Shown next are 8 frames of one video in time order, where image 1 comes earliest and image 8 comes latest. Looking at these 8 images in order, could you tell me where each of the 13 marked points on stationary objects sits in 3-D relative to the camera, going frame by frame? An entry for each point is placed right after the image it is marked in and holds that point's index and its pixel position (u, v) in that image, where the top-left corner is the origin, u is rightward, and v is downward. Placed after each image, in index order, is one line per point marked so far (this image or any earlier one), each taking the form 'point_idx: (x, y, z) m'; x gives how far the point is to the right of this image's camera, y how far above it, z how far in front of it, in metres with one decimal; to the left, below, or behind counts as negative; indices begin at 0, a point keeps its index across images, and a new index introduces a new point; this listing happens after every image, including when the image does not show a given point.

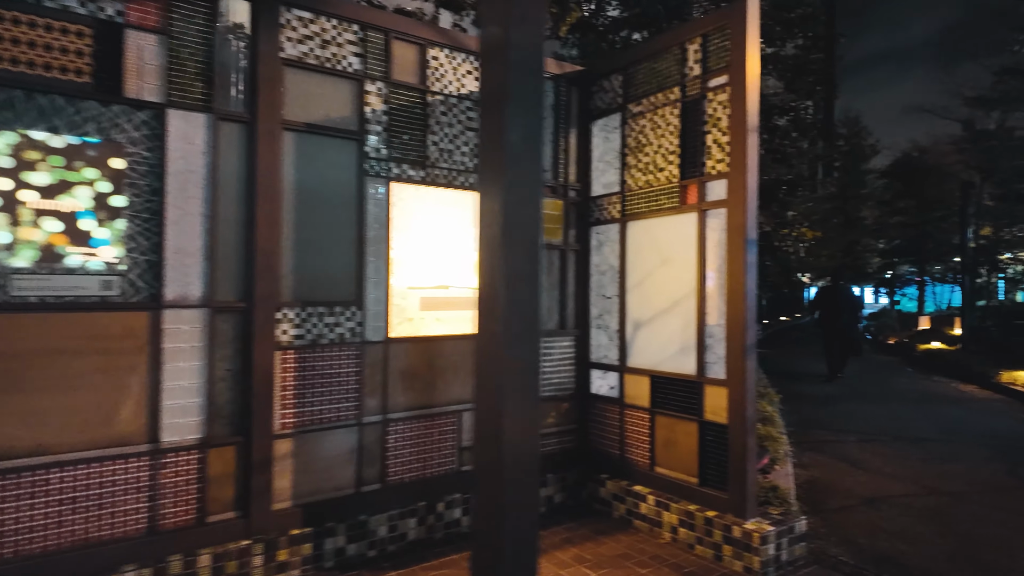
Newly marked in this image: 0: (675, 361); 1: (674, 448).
0: (+1.4, -0.6, +5.1) m
1: (+1.4, -1.4, +5.1) m
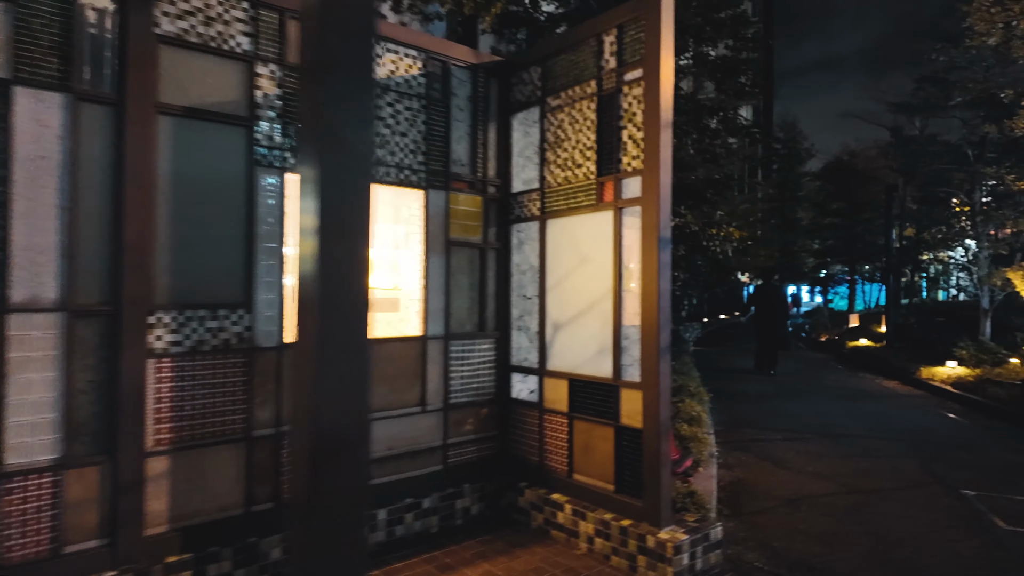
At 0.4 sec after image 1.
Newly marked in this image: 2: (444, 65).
0: (+0.7, -0.6, +4.9) m
1: (+0.6, -1.4, +4.9) m
2: (-0.6, +2.0, +5.4) m
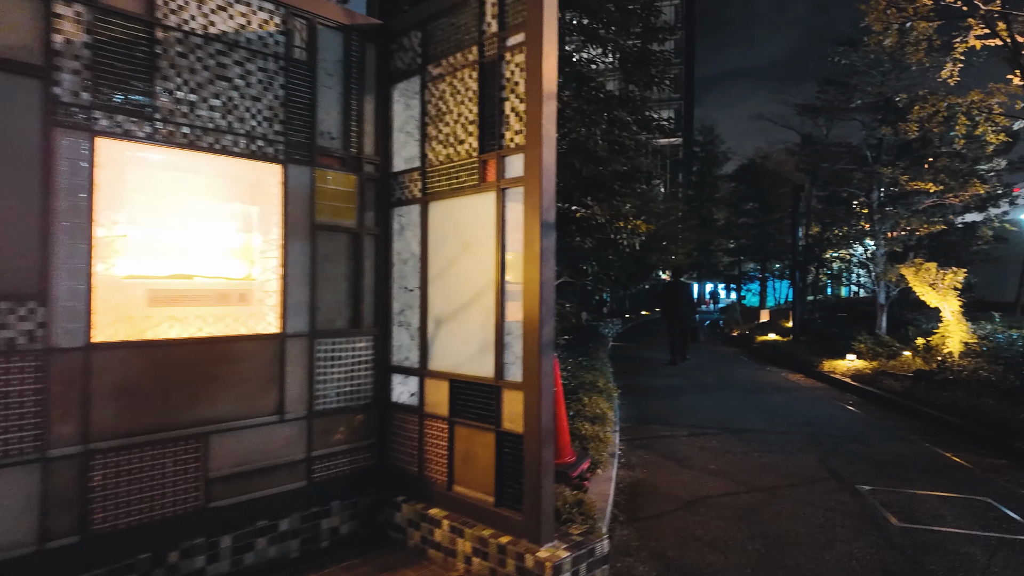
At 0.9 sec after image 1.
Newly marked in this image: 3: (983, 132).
0: (-0.3, -0.6, +4.4) m
1: (-0.3, -1.3, +4.4) m
2: (-1.6, +2.1, +4.7) m
3: (+8.0, +2.6, +10.1) m
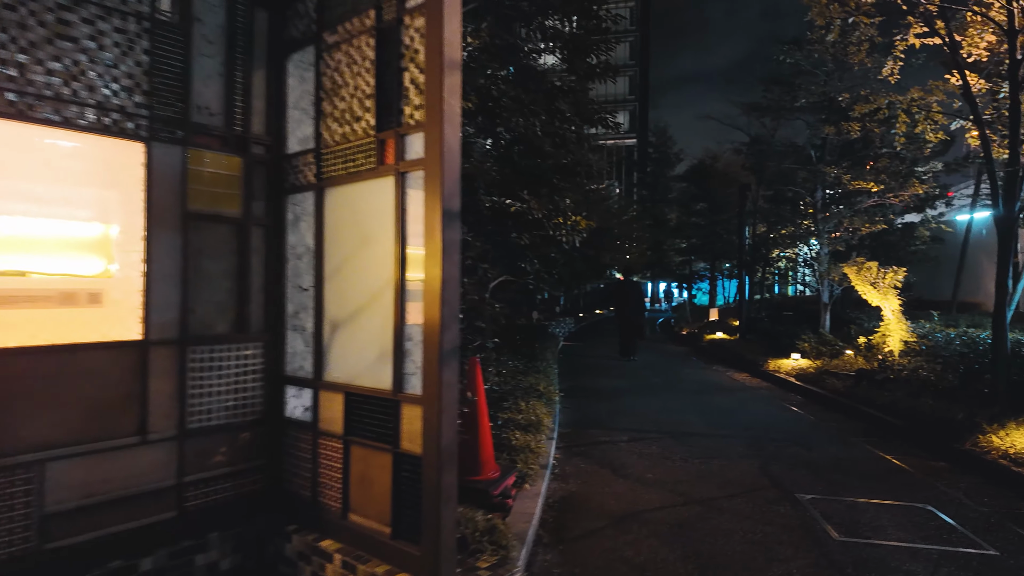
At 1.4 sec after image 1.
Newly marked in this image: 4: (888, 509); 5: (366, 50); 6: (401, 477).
0: (-0.9, -0.6, +3.8) m
1: (-0.9, -1.3, +3.8) m
2: (-2.3, +2.1, +4.1) m
3: (+7.0, +2.7, +10.1) m
4: (+3.5, -2.0, +5.5) m
5: (-1.0, +1.6, +3.9) m
6: (-0.7, -1.1, +3.6) m
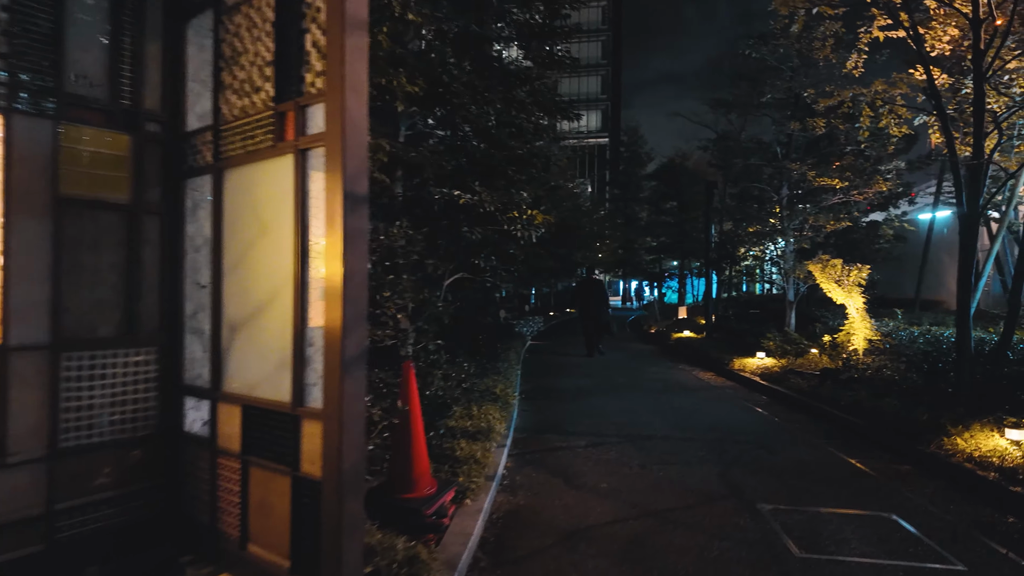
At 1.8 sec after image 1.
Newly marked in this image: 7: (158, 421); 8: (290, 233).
0: (-1.4, -0.5, +3.3) m
1: (-1.4, -1.3, +3.3) m
2: (-2.7, +2.1, +3.5) m
3: (+6.3, +2.7, +9.9) m
4: (+3.0, -2.0, +5.2) m
5: (-1.4, +1.6, +3.4) m
6: (-1.1, -1.1, +3.1) m
7: (-2.3, -0.9, +3.9) m
8: (-1.2, +0.3, +3.2) m
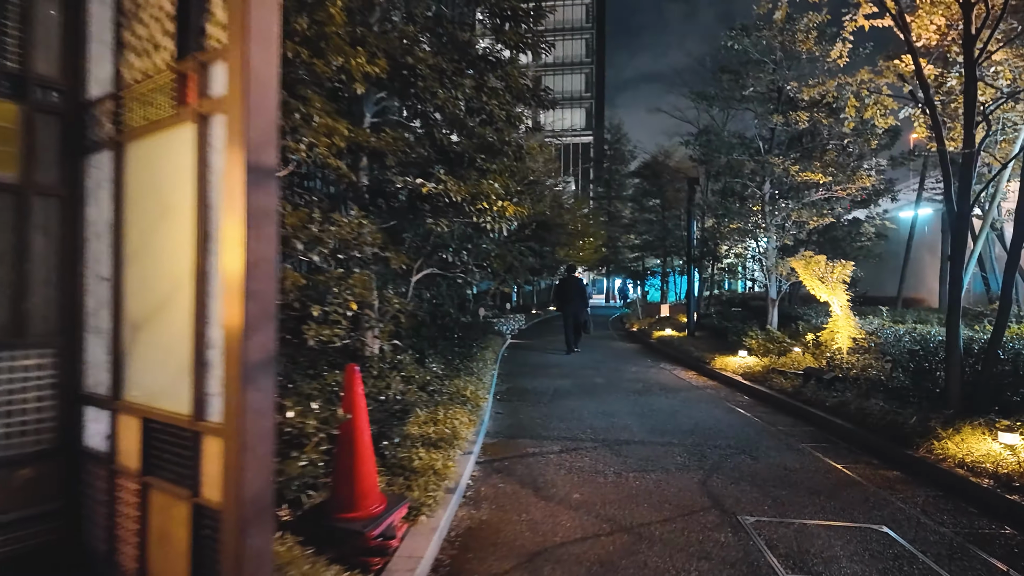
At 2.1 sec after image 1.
0: (-1.6, -0.5, +2.8) m
1: (-1.6, -1.2, +2.8) m
2: (-3.0, +2.2, +3.0) m
3: (+5.8, +2.8, +9.6) m
4: (+2.7, -2.0, +4.8) m
5: (-1.7, +1.6, +2.9) m
6: (-1.4, -1.1, +2.6) m
7: (-2.6, -0.8, +3.4) m
8: (-1.5, +0.3, +2.7) m
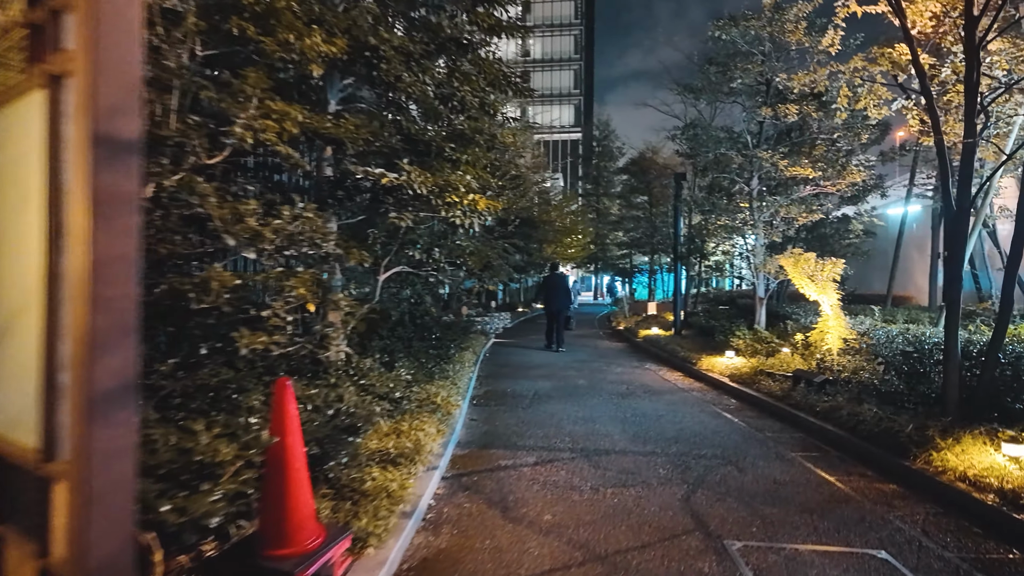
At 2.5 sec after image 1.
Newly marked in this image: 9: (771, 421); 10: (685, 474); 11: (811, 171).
0: (-1.9, -0.5, +2.3) m
1: (-1.9, -1.2, +2.3) m
2: (-3.2, +2.1, +2.4) m
3: (+5.4, +2.8, +9.2) m
4: (+2.4, -2.0, +4.3) m
5: (-1.9, +1.6, +2.3) m
6: (-1.6, -1.1, +2.1) m
7: (-2.9, -0.9, +2.8) m
8: (-1.7, +0.3, +2.2) m
9: (+3.9, -2.0, +8.9) m
10: (+1.9, -2.0, +6.3) m
11: (+6.7, +2.6, +13.4) m
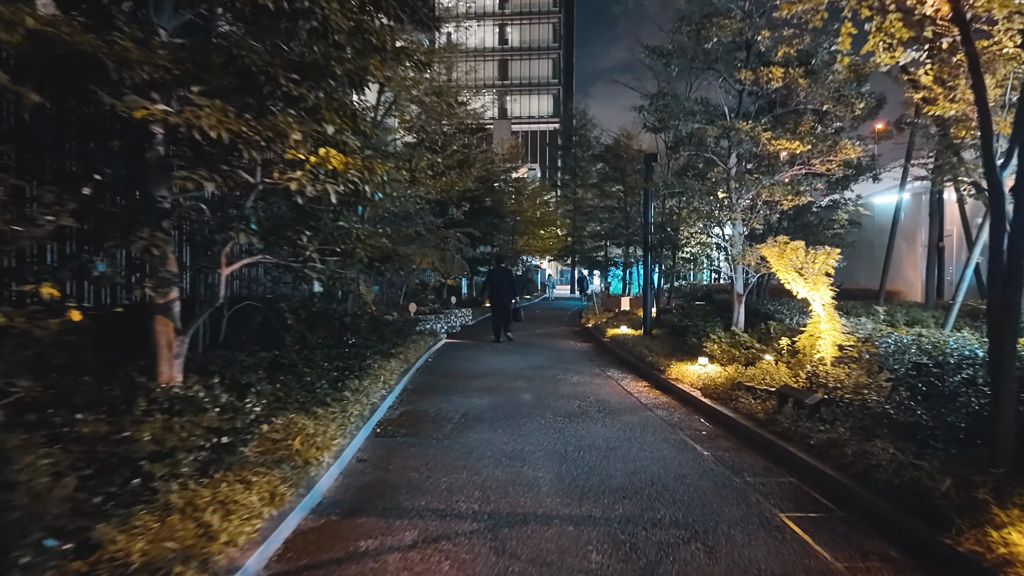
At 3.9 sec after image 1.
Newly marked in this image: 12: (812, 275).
0: (-2.8, -0.6, +0.1) m
1: (-2.8, -1.3, +0.1) m
2: (-4.1, +2.1, +0.1) m
3: (+4.3, +2.8, +7.2) m
4: (+1.4, -2.0, +2.3) m
5: (-2.8, +1.6, +0.1) m
6: (-2.5, -1.1, -0.1) m
7: (-3.8, -0.9, +0.6) m
8: (-2.6, +0.3, 0.0) m
9: (+2.8, -2.0, +6.9) m
10: (+0.8, -2.0, +4.3) m
11: (+5.5, +2.7, +11.5) m
12: (+4.7, +0.2, +9.3) m
